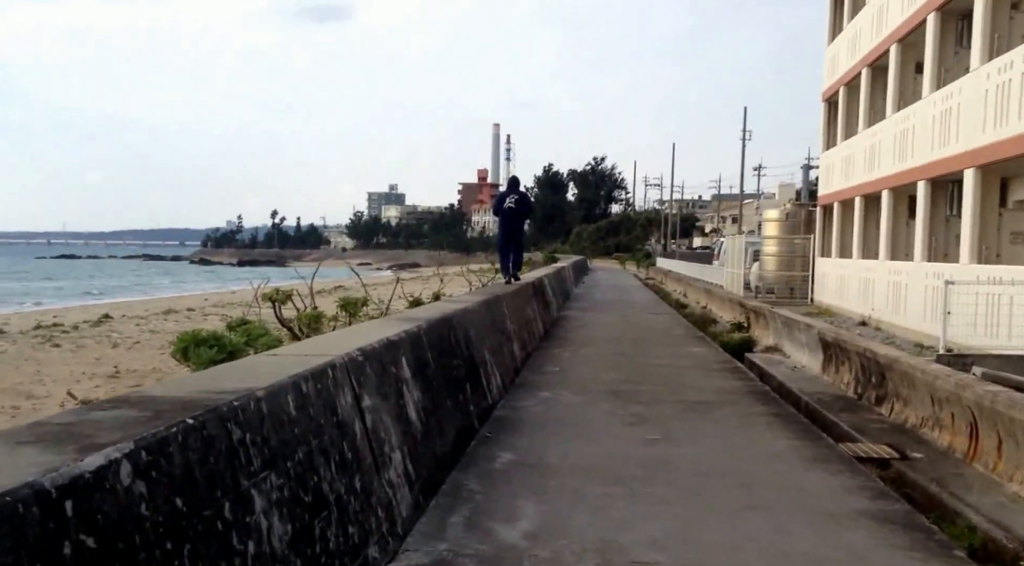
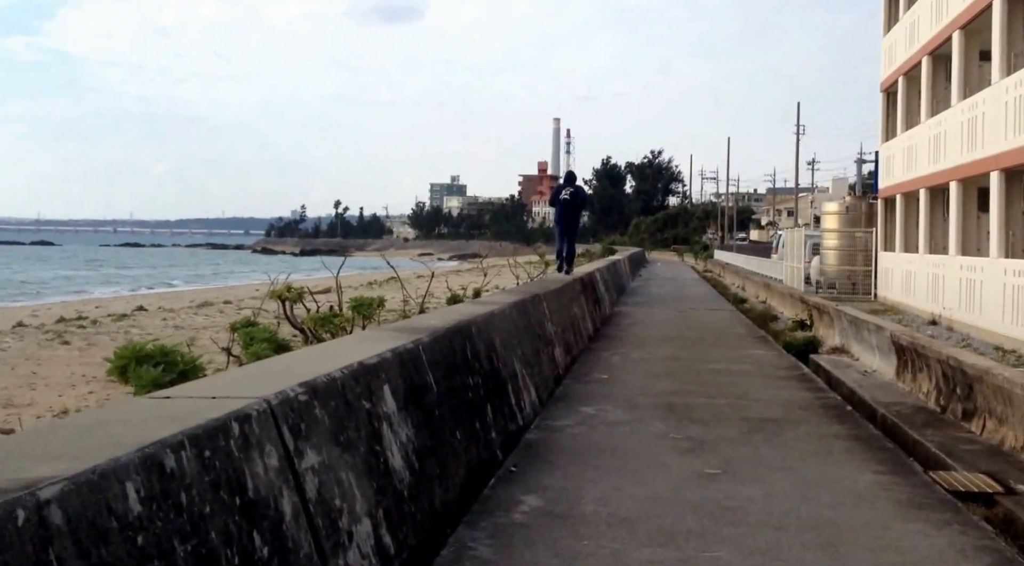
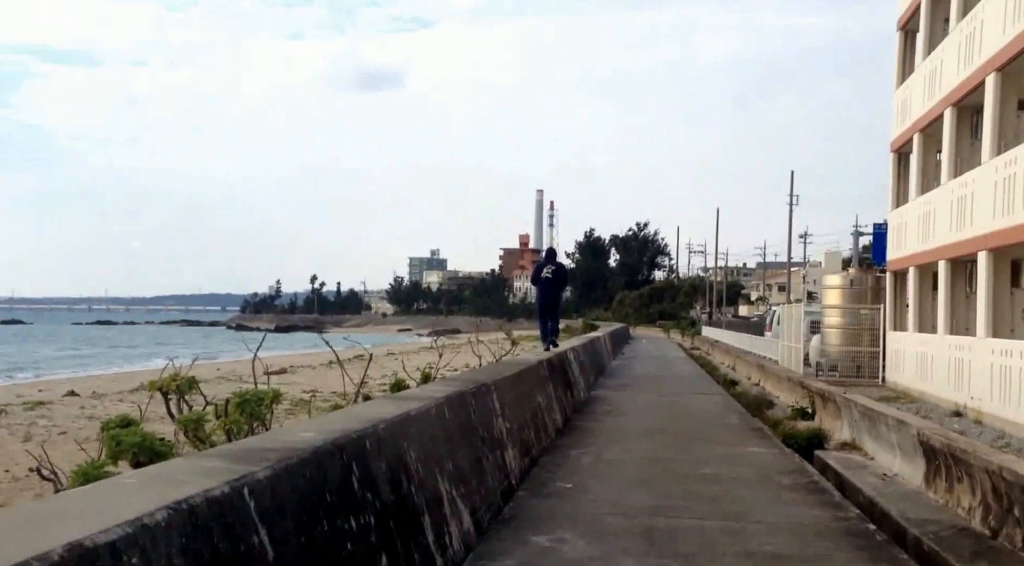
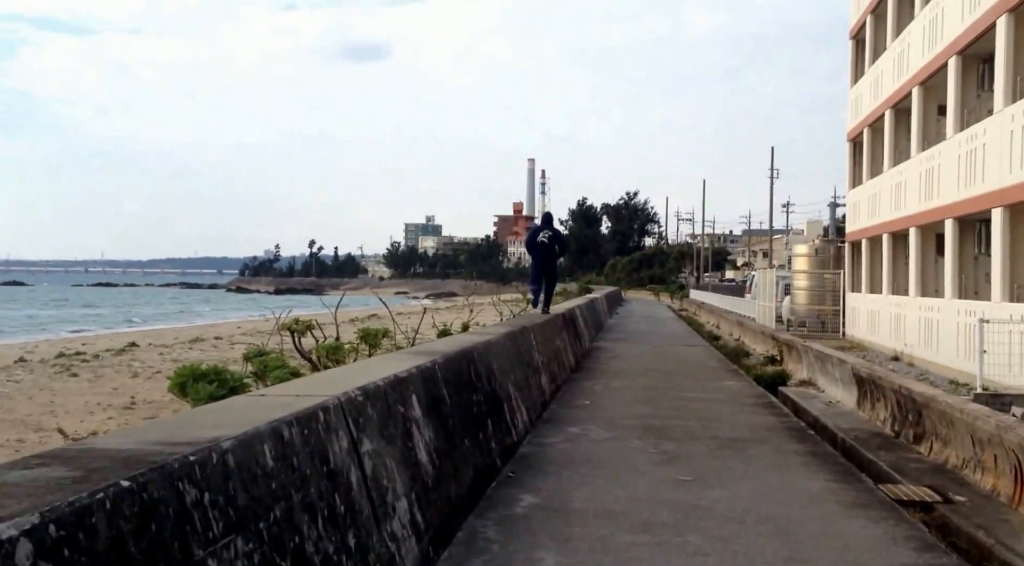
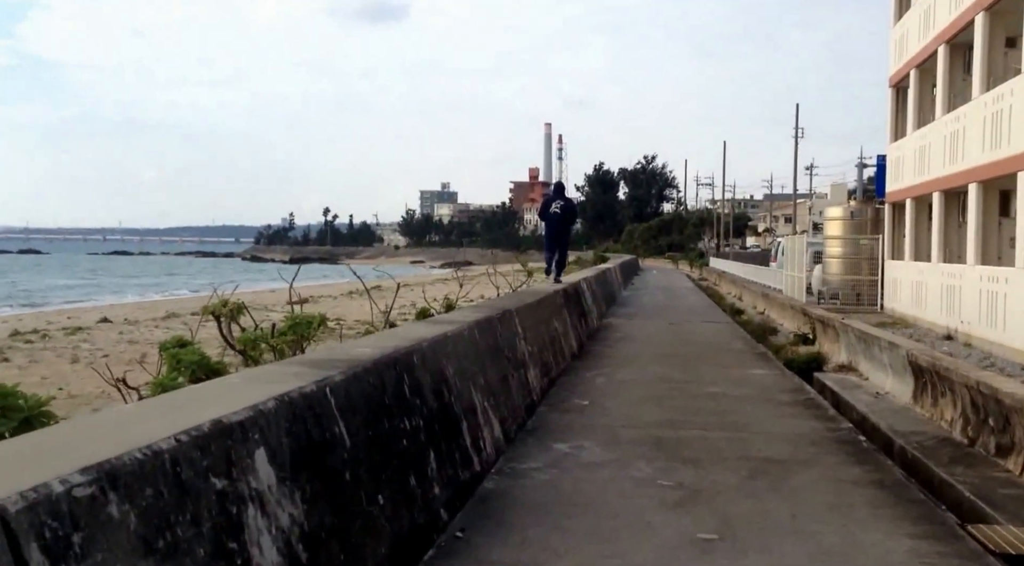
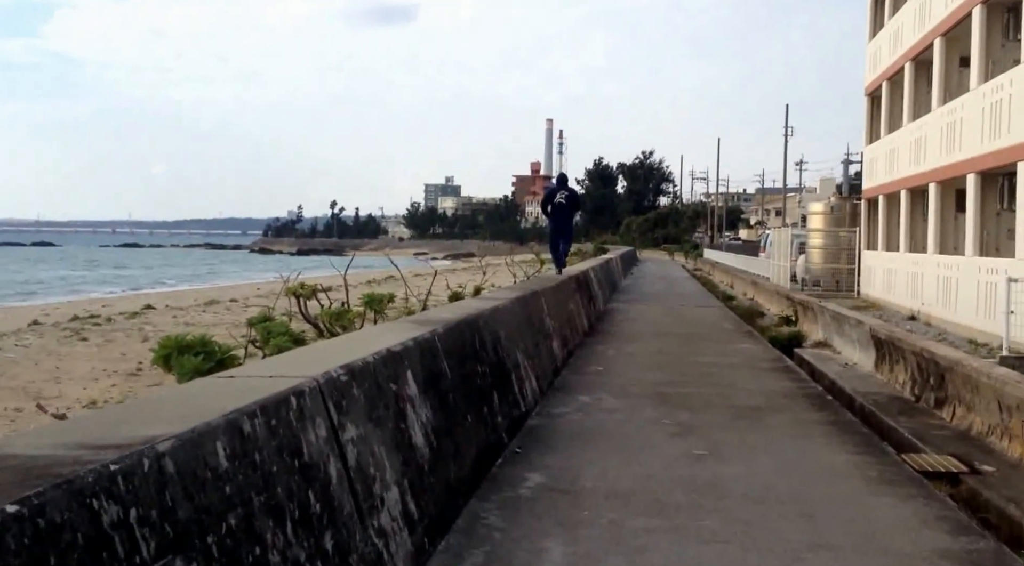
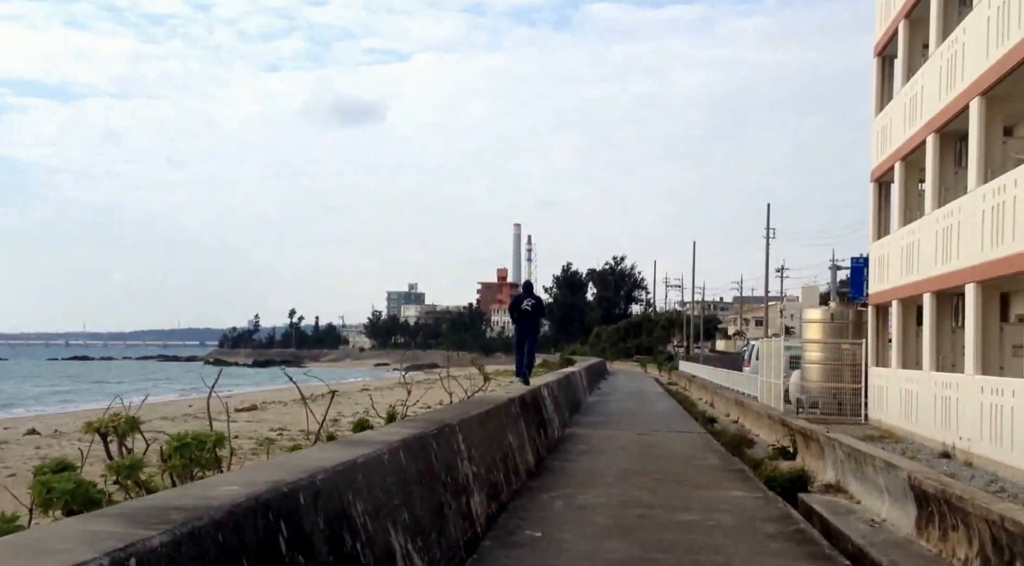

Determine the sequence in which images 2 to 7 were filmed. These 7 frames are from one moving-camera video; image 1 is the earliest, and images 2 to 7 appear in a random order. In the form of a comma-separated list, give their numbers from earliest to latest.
4, 6, 2, 5, 3, 7
